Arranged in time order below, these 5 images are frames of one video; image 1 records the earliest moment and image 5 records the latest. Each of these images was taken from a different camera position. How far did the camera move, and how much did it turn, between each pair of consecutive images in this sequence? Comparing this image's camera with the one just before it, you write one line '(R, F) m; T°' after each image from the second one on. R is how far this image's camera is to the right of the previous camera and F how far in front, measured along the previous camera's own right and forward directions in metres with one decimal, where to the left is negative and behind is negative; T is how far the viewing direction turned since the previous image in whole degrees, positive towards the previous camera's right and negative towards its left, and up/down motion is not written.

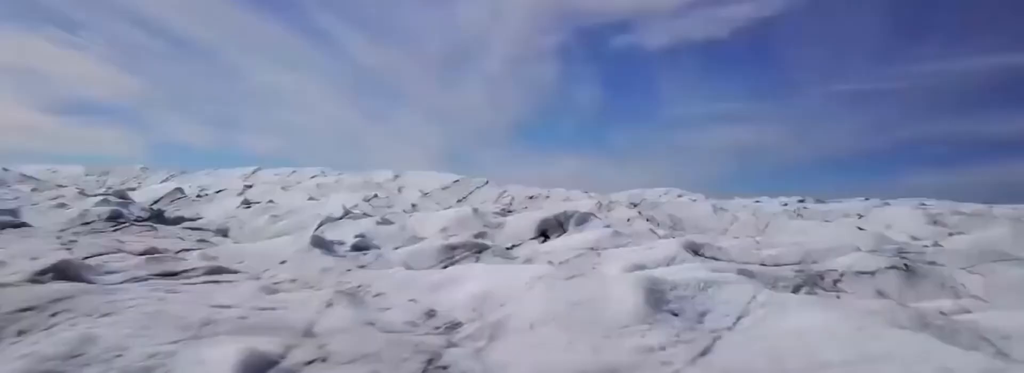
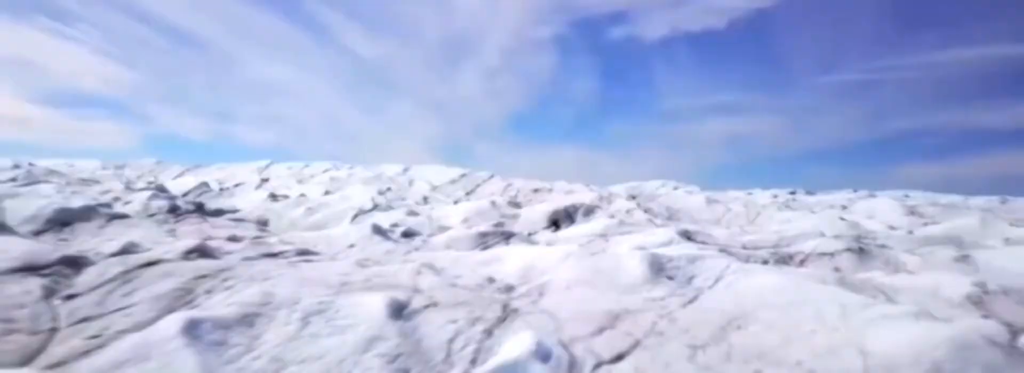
(-0.2, -1.2) m; 0°
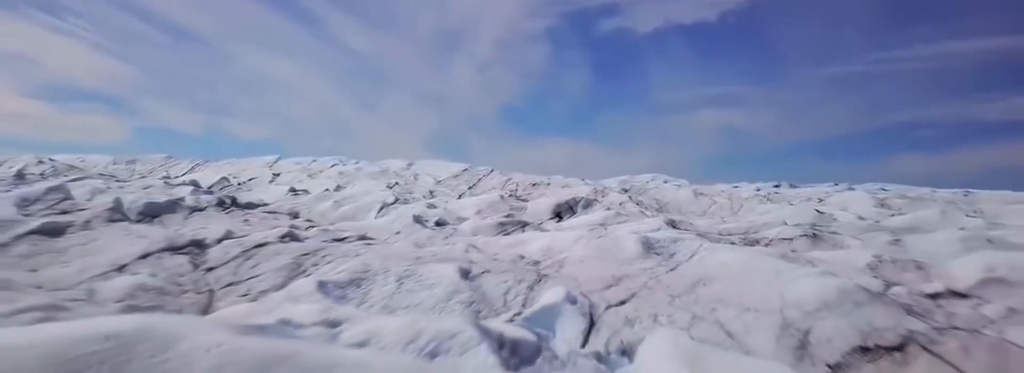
(-0.2, -1.4) m; +1°
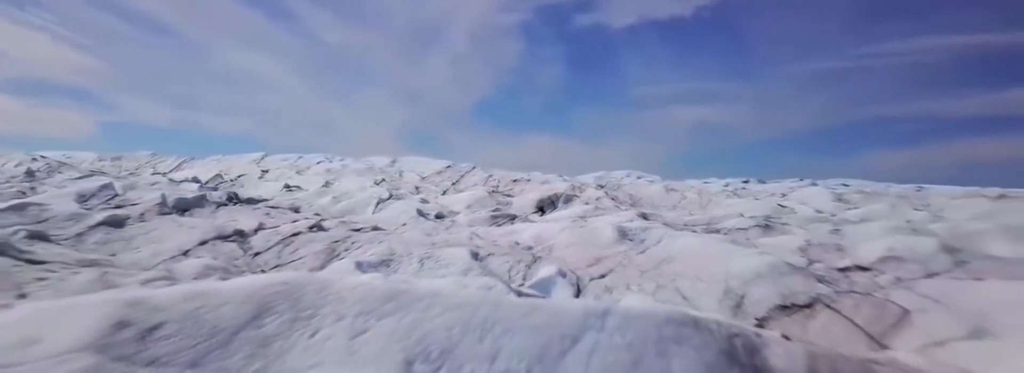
(-0.2, -1.1) m; +2°
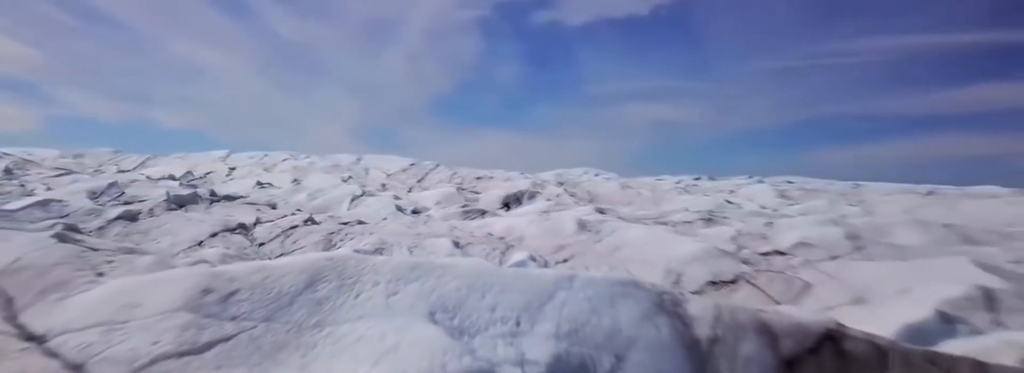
(-0.2, -1.0) m; +3°
